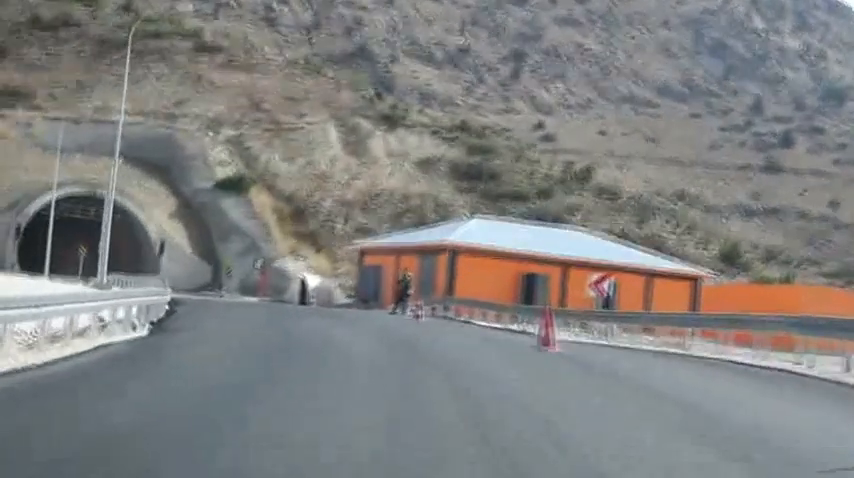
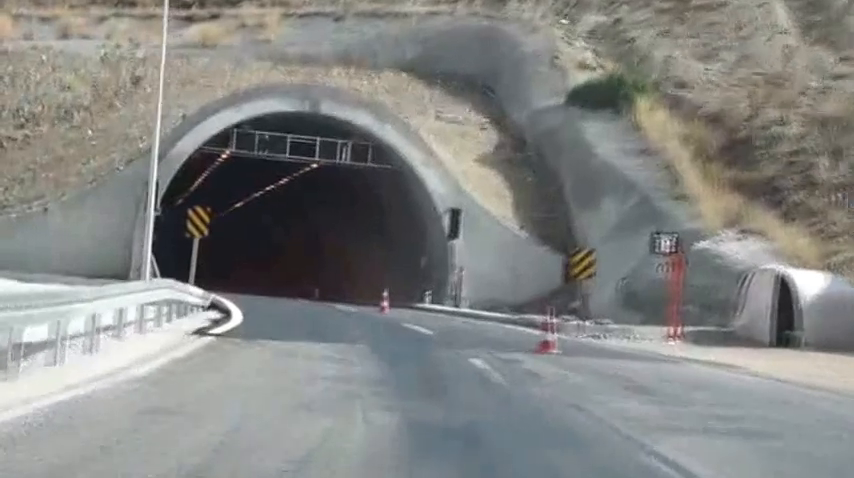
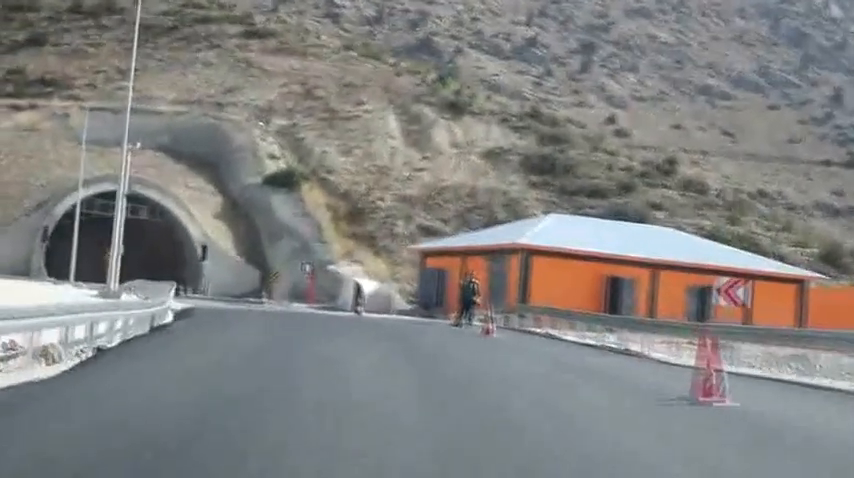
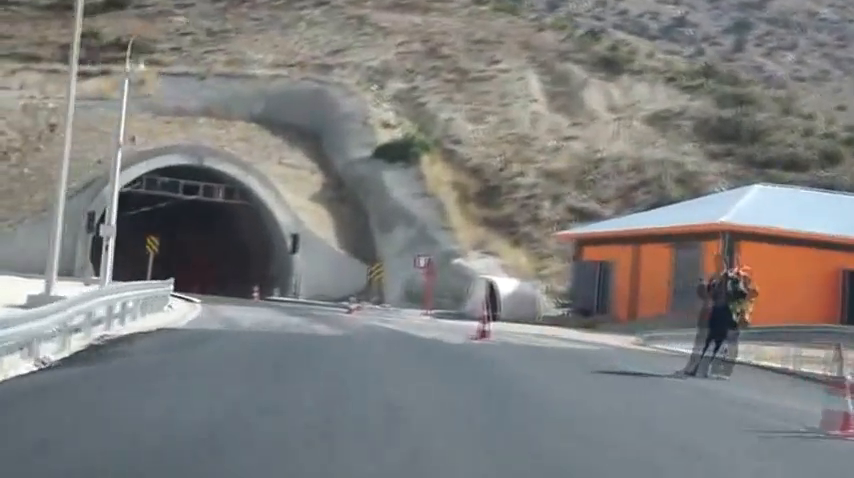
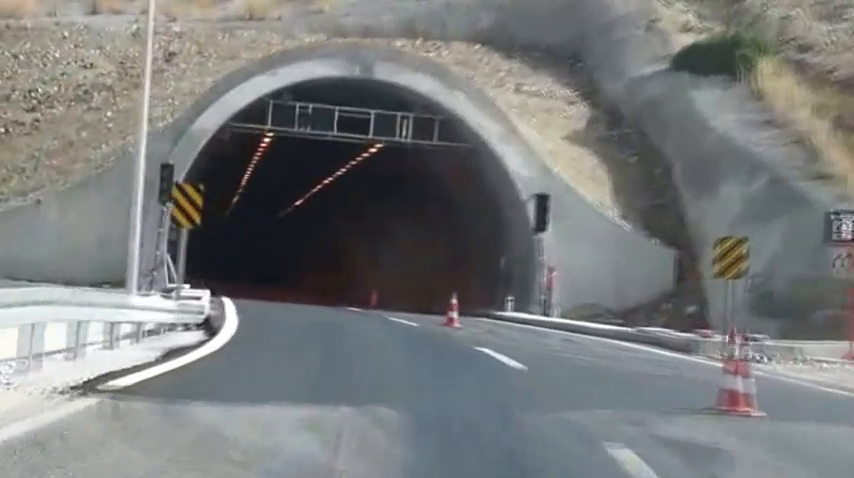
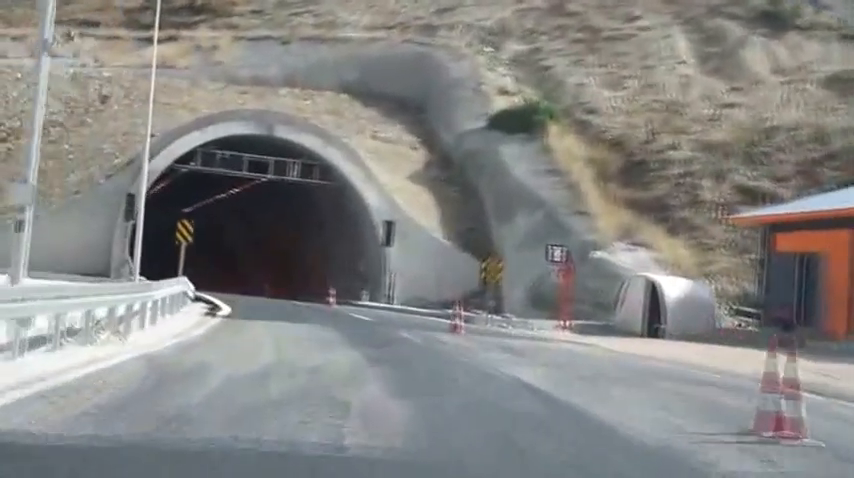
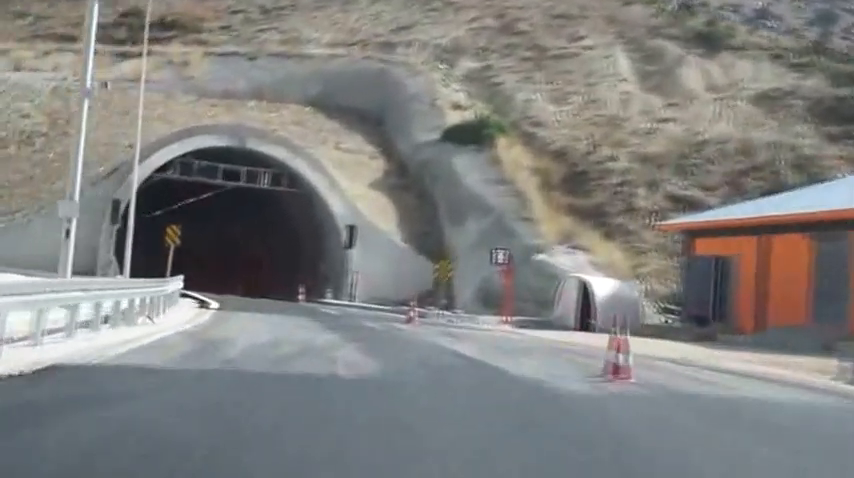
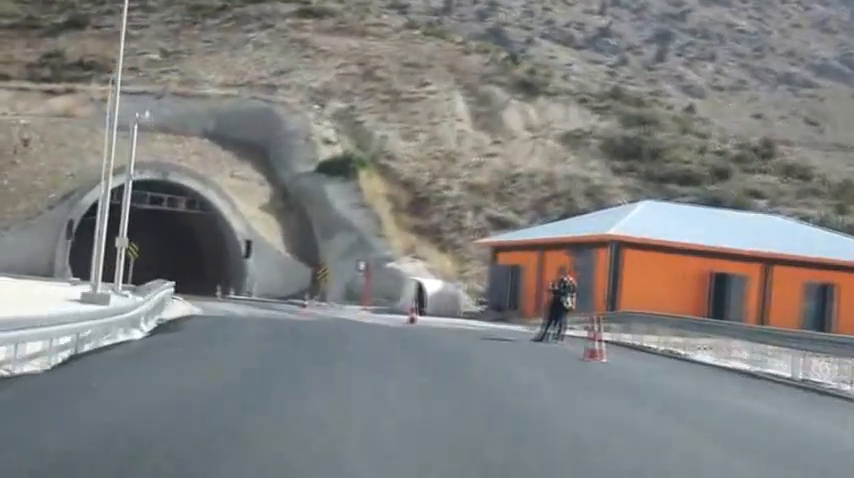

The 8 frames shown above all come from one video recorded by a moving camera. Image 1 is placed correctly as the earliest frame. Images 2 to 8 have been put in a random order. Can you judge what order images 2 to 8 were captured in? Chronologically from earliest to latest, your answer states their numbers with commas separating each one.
3, 8, 4, 7, 6, 2, 5
